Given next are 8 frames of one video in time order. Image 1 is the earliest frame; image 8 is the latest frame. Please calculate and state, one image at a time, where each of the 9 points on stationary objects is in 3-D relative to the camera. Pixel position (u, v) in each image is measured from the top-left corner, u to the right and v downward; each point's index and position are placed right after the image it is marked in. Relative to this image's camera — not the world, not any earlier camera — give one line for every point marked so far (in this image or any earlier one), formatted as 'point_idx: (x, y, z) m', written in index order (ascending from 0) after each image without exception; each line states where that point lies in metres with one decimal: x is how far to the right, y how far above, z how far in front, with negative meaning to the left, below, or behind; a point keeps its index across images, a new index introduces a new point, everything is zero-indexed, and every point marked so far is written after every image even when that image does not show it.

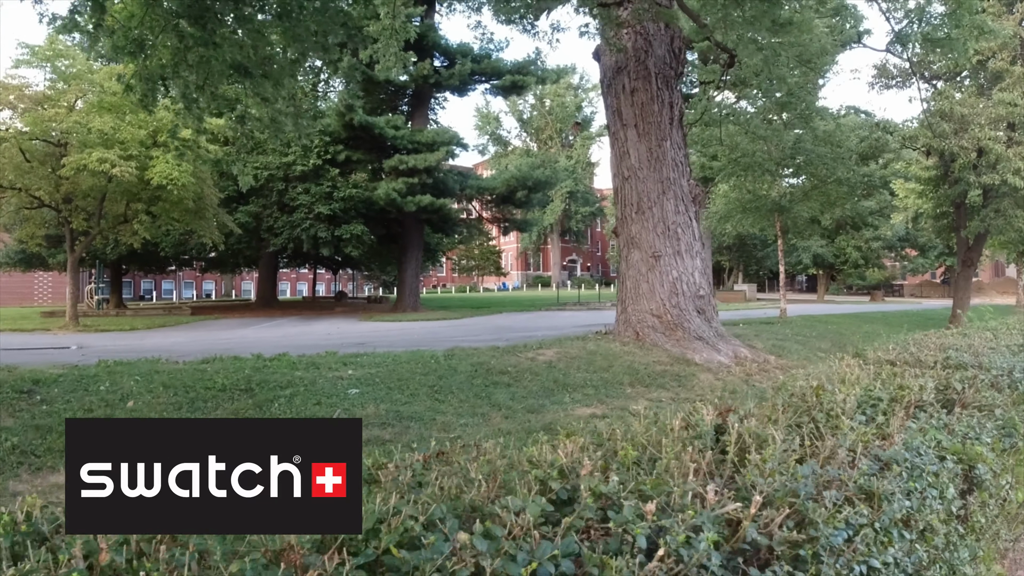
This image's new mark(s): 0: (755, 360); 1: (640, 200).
0: (+2.9, -0.9, +9.1) m
1: (+1.6, +1.1, +9.6) m
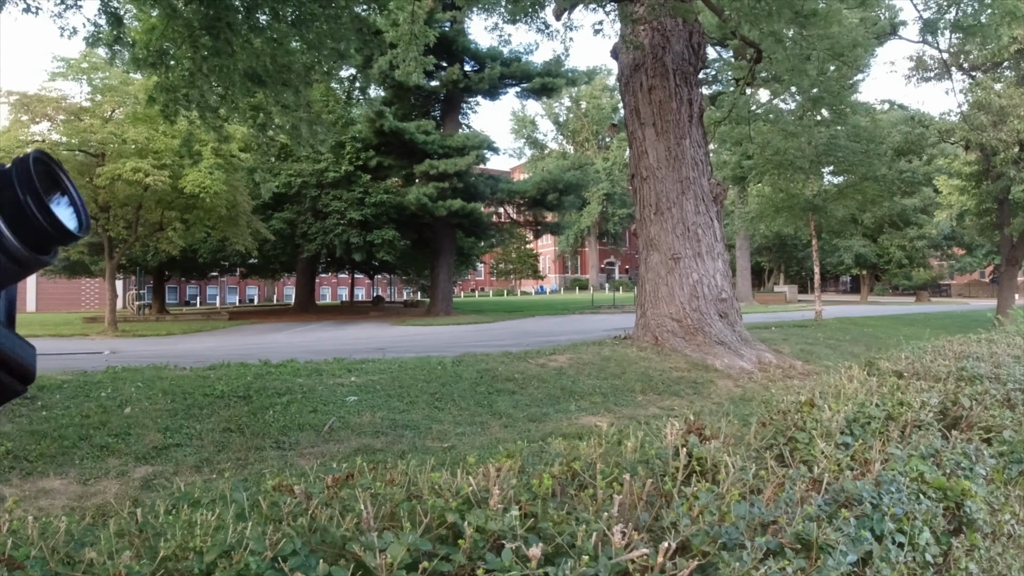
0: (+3.1, -0.9, +8.7) m
1: (+1.8, +1.1, +9.3) m
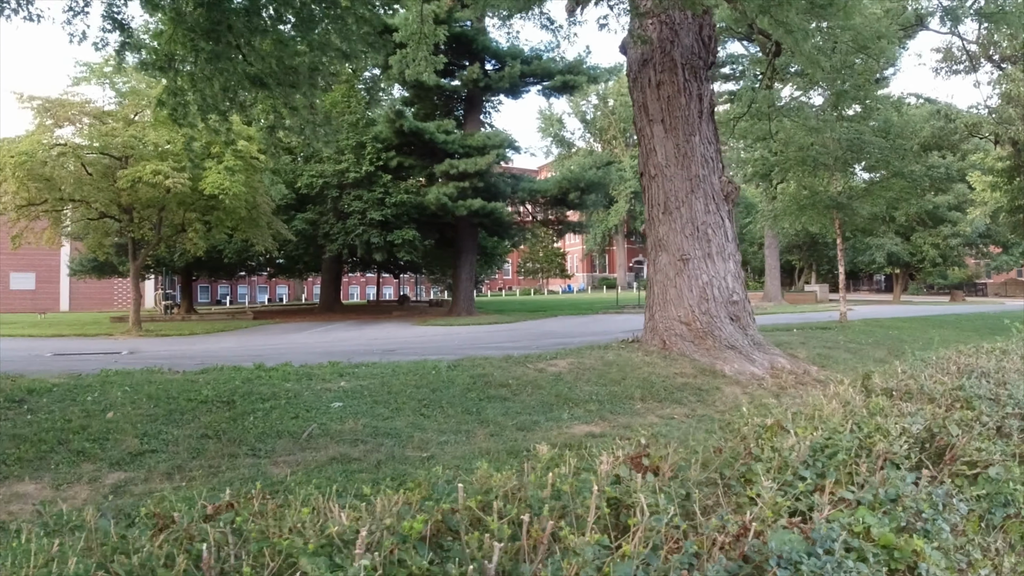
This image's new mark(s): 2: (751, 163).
0: (+3.1, -0.9, +8.4) m
1: (+1.8, +1.0, +9.0) m
2: (+6.0, +3.2, +19.2) m
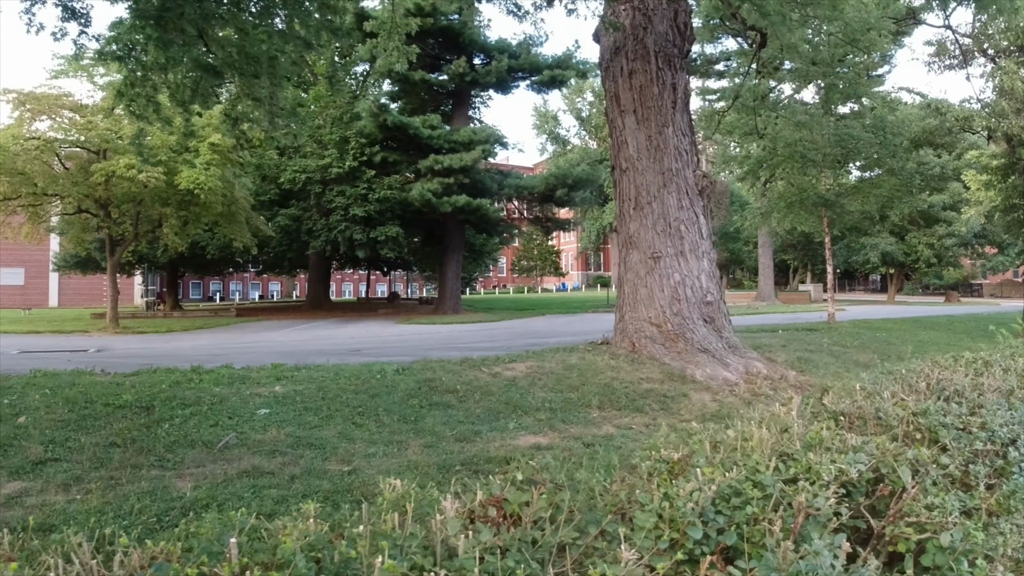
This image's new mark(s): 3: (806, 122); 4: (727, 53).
0: (+2.7, -0.9, +7.9) m
1: (+1.4, +1.0, +8.5) m
2: (+5.5, +3.2, +18.7) m
3: (+6.1, +3.5, +16.0) m
4: (+4.9, +5.4, +17.5) m
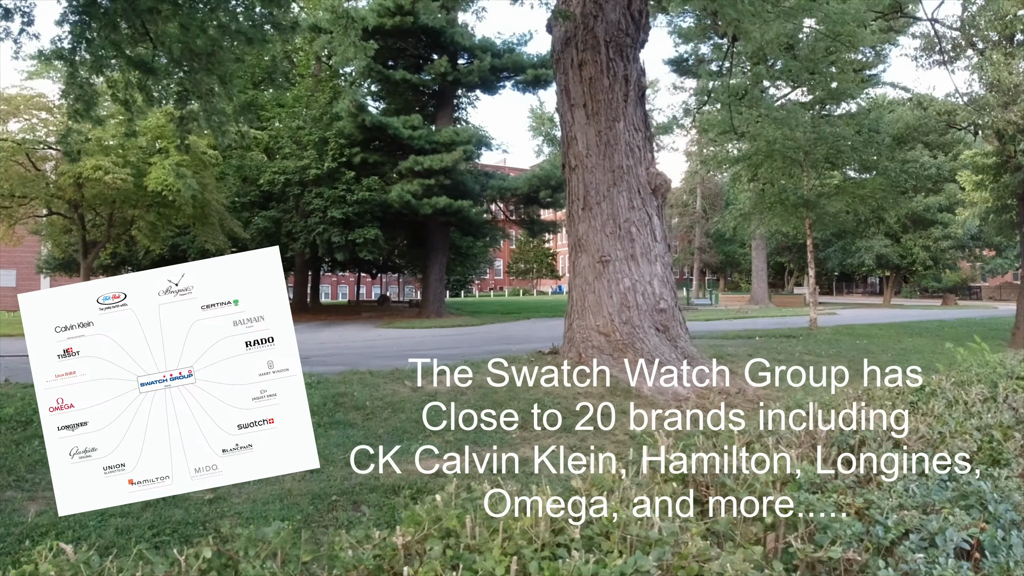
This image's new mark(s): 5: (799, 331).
0: (+2.1, -1.0, +7.3) m
1: (+0.8, +1.0, +7.9) m
2: (+4.9, +3.1, +18.1) m
3: (+5.5, +3.4, +15.4) m
4: (+4.3, +5.3, +16.9) m
5: (+5.1, -0.8, +13.6) m
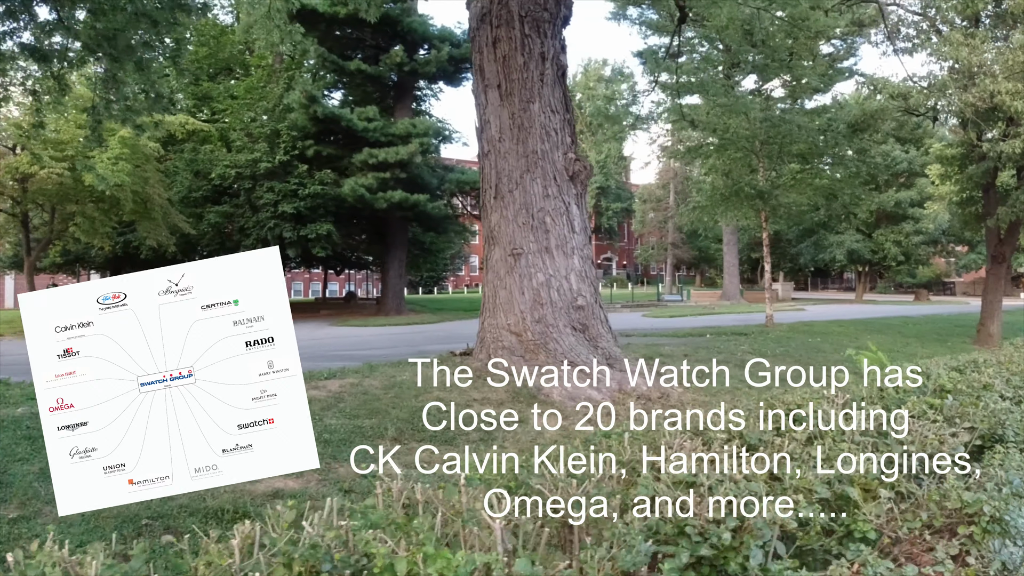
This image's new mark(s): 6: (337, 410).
0: (+1.2, -0.9, +6.7) m
1: (-0.1, +1.0, +7.3) m
2: (+3.8, +3.2, +17.5) m
3: (+4.4, +3.5, +14.8) m
4: (+3.2, +5.4, +16.3) m
5: (+4.1, -0.7, +13.1) m
6: (-1.3, -0.8, +5.5) m
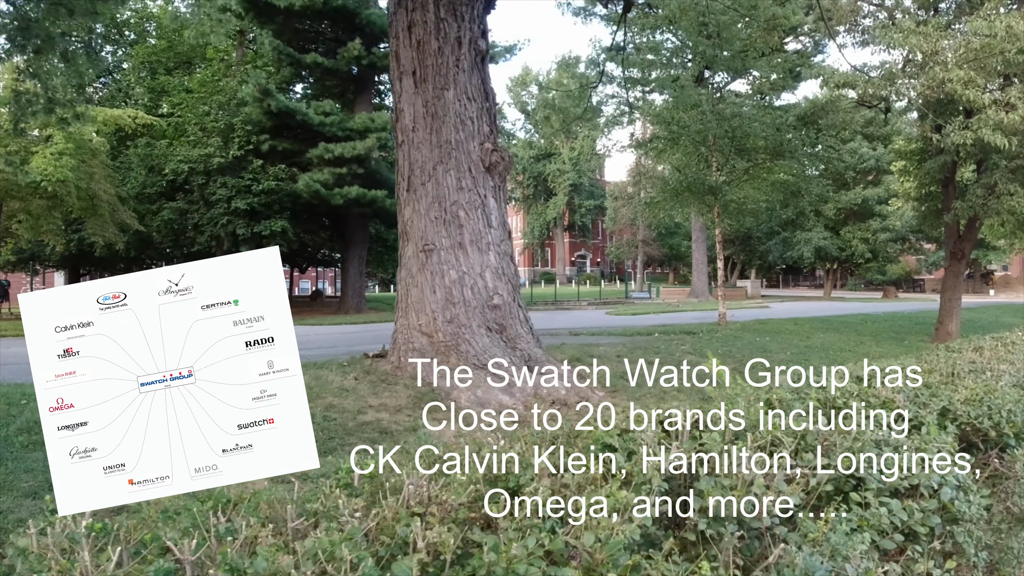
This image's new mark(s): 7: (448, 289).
0: (+0.4, -0.9, +6.4) m
1: (-0.9, +1.0, +6.9) m
2: (+2.8, +3.2, +17.2) m
3: (+3.5, +3.5, +14.5) m
4: (+2.2, +5.4, +16.0) m
5: (+3.2, -0.6, +12.8) m
6: (-2.0, -0.8, +5.1) m
7: (-0.5, 0.0, +6.6) m
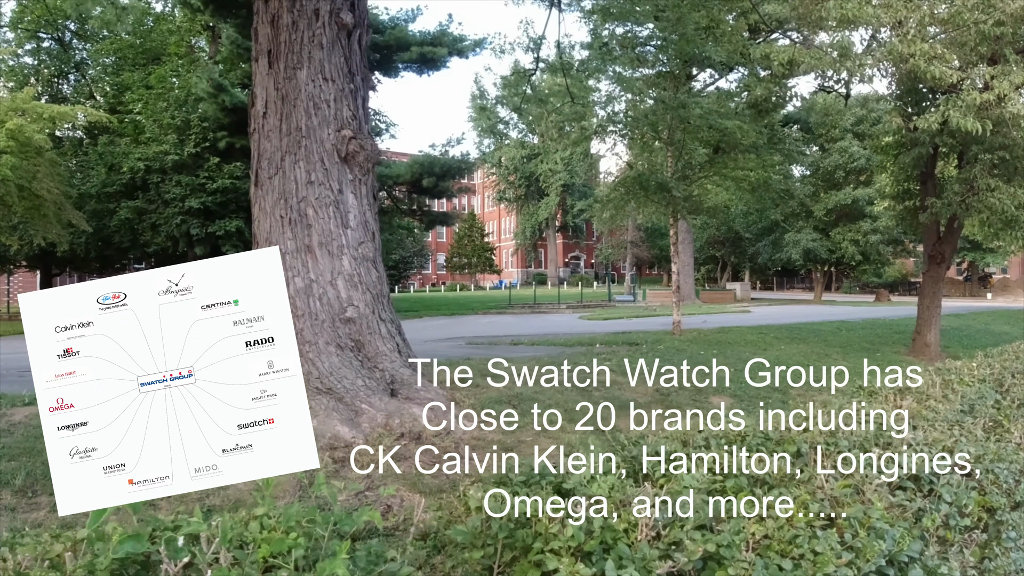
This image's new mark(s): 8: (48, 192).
0: (-0.7, -1.0, +5.4) m
1: (-2.0, +1.0, +6.0) m
2: (+1.8, +3.1, +16.3) m
3: (+2.5, +3.4, +13.5) m
4: (+1.2, +5.3, +15.0) m
5: (+2.1, -0.7, +11.8) m
6: (-3.1, -0.9, +4.2) m
7: (-1.6, -0.1, +5.7) m
8: (-11.9, +2.5, +19.8) m
